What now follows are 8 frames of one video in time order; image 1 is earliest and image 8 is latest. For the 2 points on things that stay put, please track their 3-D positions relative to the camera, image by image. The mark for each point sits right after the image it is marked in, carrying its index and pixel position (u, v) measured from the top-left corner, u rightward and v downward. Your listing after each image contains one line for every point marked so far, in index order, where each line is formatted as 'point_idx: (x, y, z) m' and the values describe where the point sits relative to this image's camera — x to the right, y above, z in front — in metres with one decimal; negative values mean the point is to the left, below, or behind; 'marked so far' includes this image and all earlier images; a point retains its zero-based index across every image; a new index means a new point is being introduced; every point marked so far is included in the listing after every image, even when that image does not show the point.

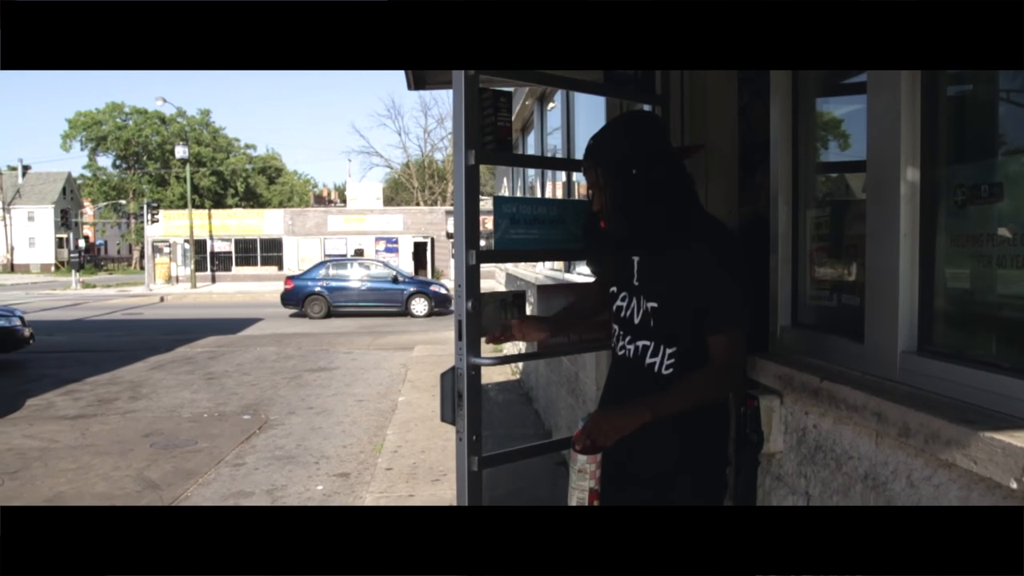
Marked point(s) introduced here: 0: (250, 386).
0: (-3.6, -1.4, +12.4) m
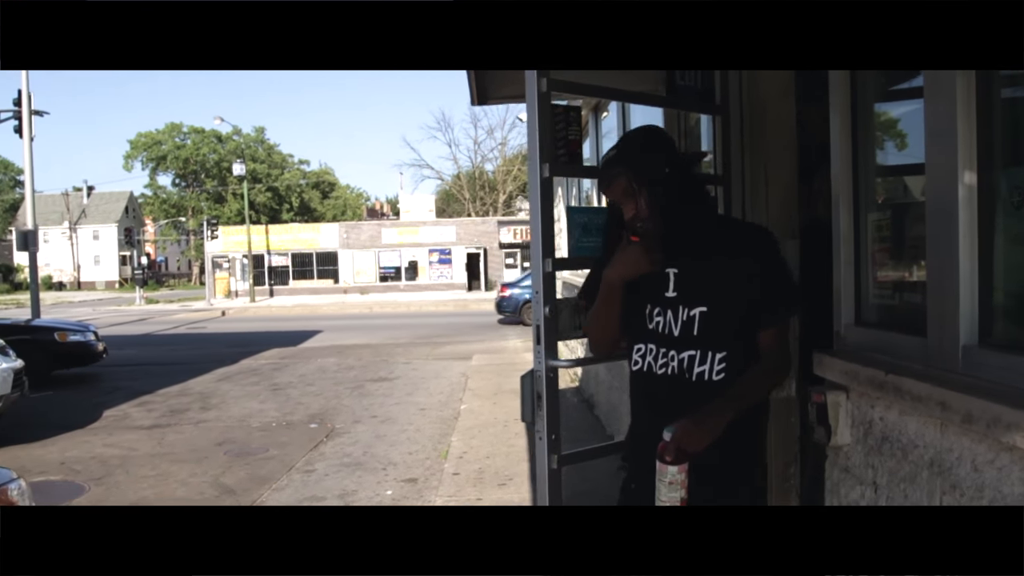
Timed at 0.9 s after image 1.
0: (-2.8, -1.5, +12.7) m
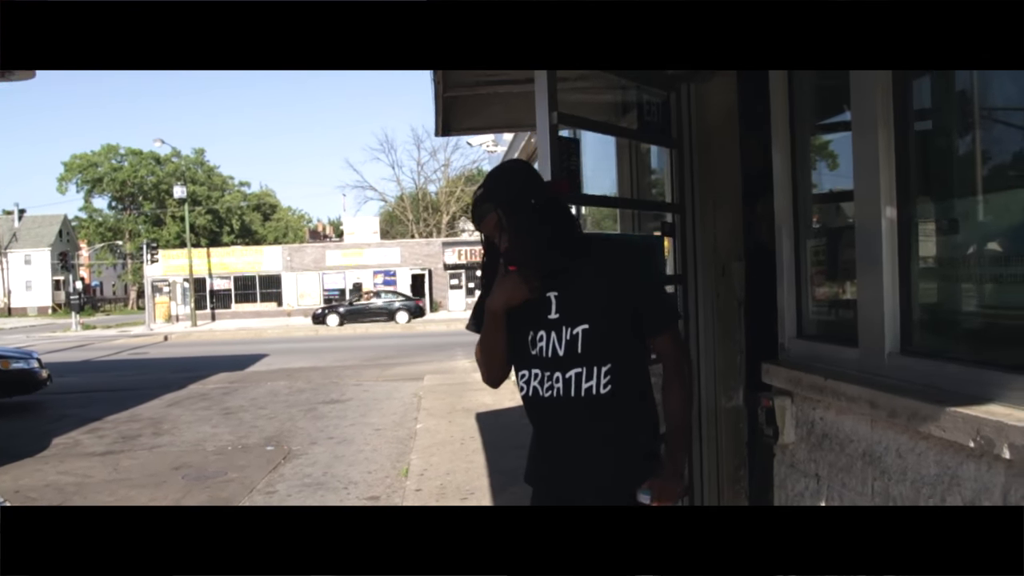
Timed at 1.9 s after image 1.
0: (-3.5, -1.9, +12.8) m
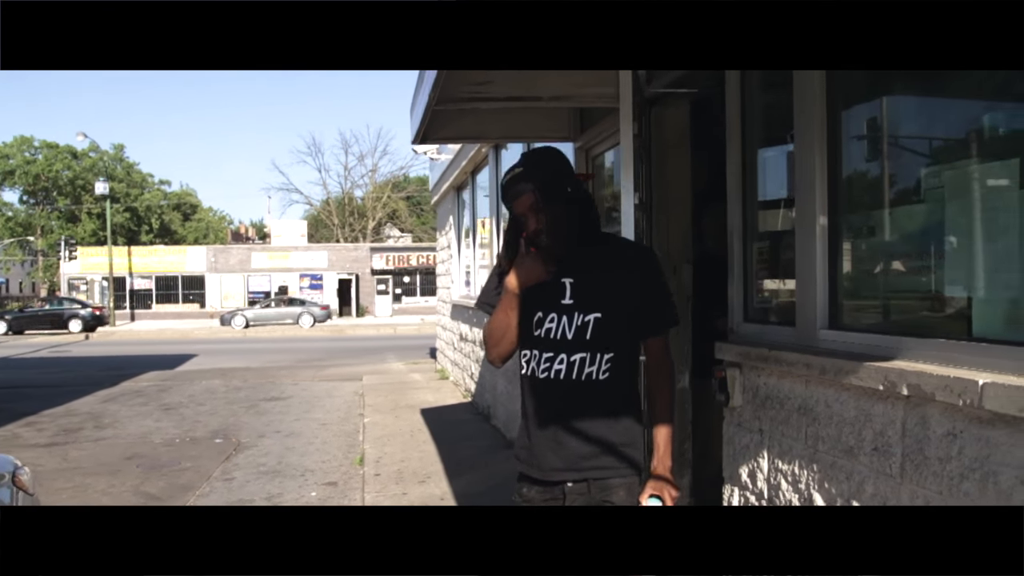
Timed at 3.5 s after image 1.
0: (-4.4, -1.8, +13.0) m
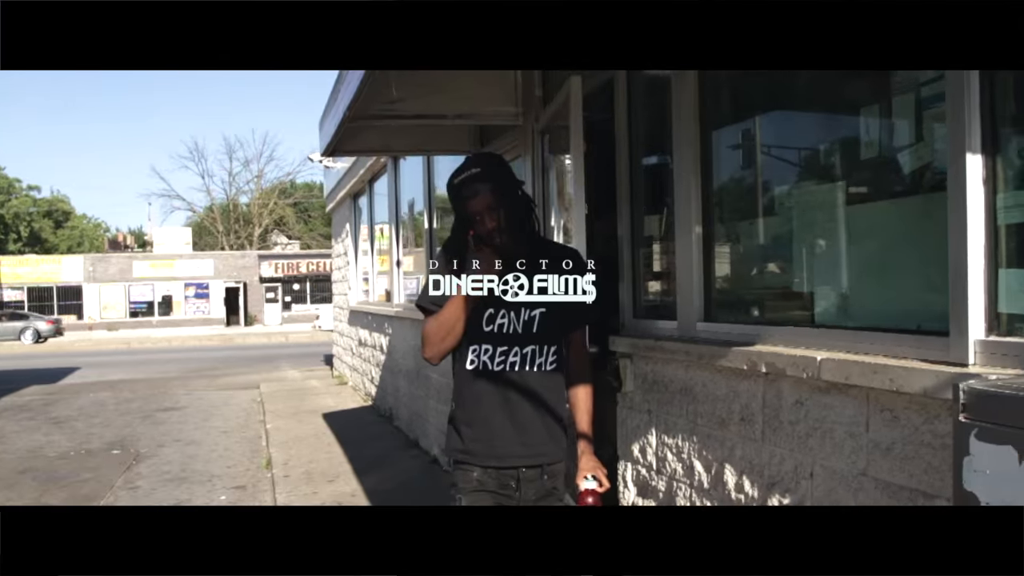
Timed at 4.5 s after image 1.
0: (-5.8, -2.0, +12.7) m
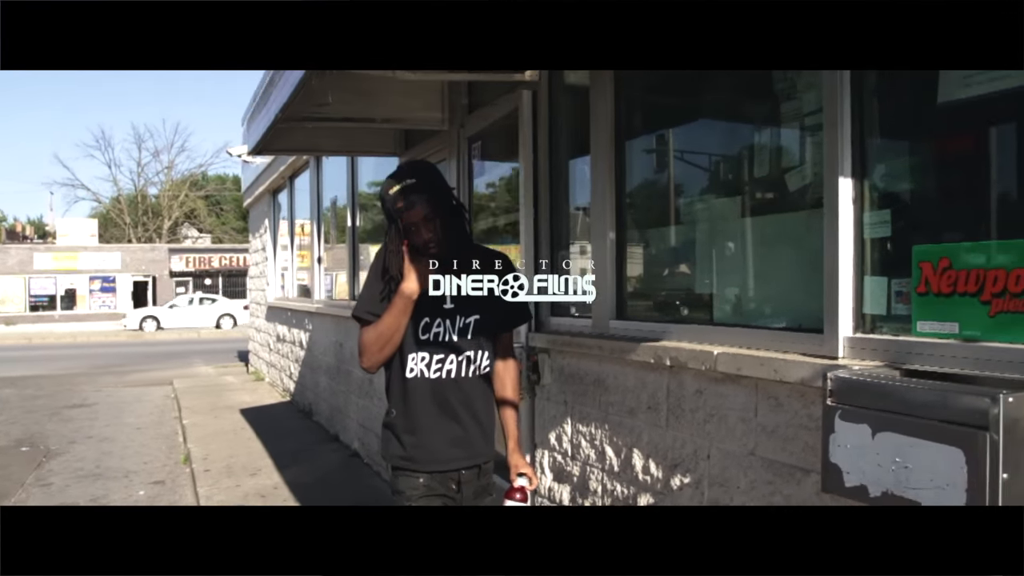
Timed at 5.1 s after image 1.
0: (-6.9, -1.9, +12.4) m
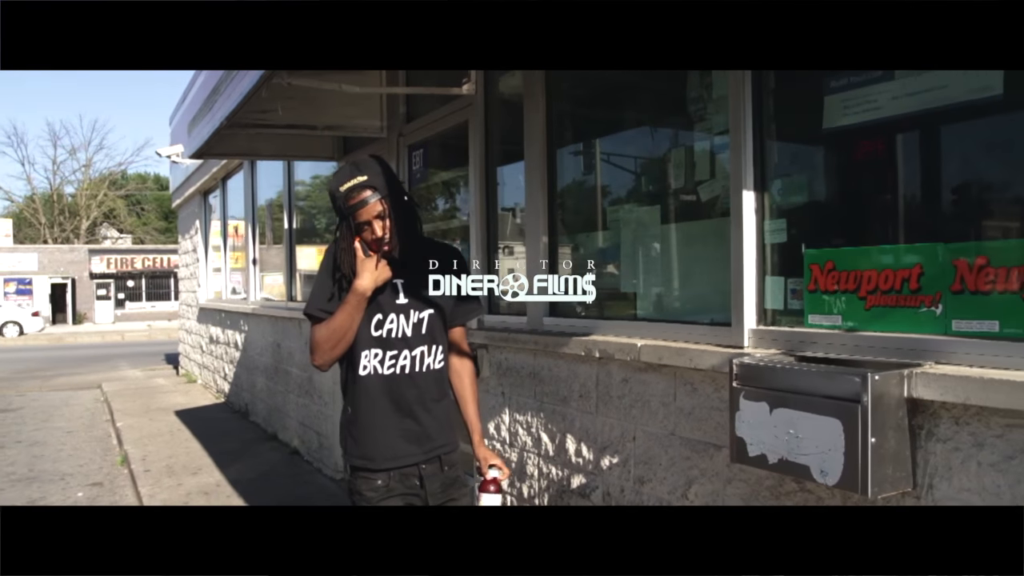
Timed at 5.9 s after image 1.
0: (-7.8, -1.9, +12.1) m
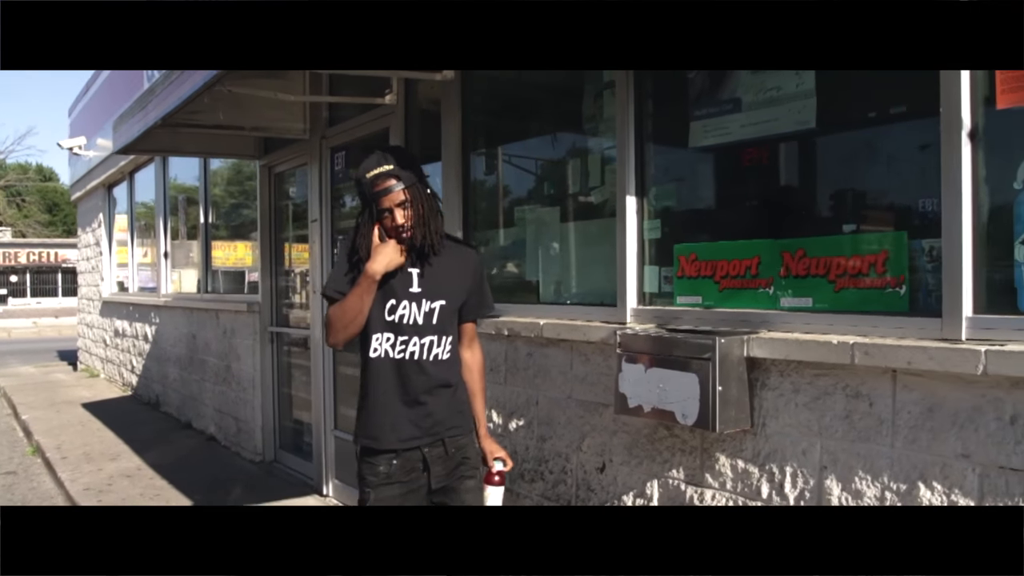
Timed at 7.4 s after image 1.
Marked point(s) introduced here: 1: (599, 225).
0: (-9.1, -1.8, +11.8) m
1: (+0.4, +0.3, +4.2) m
